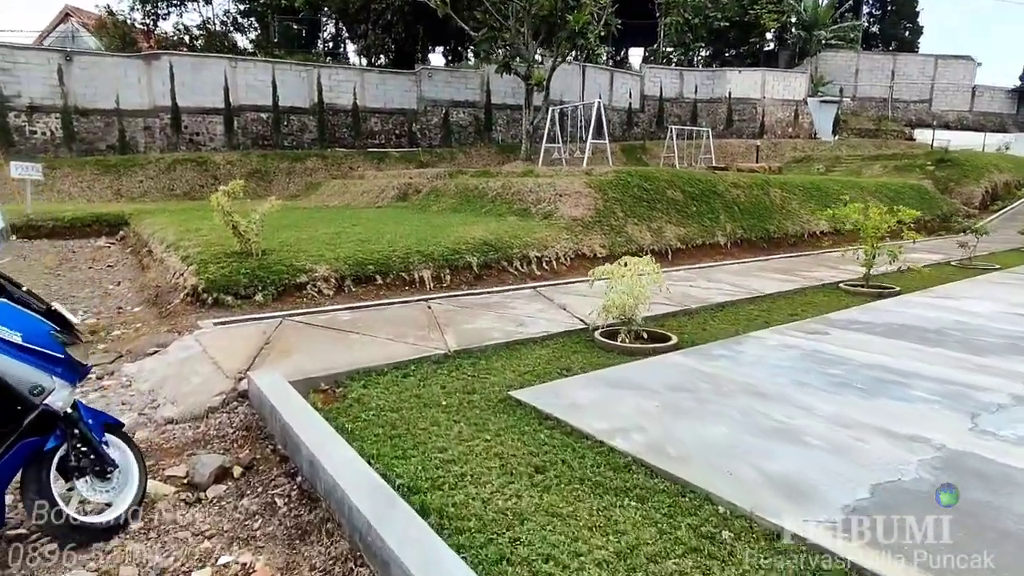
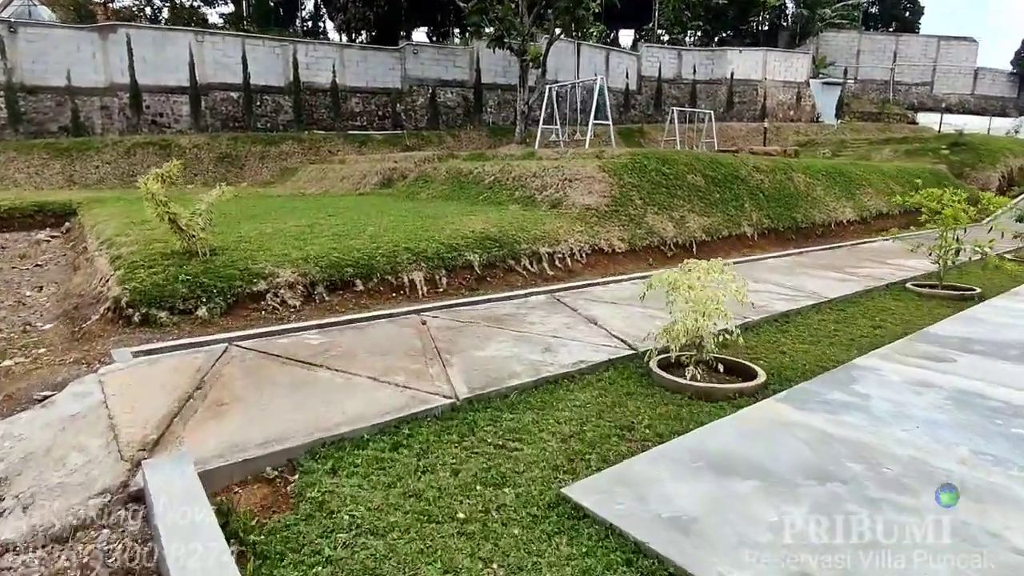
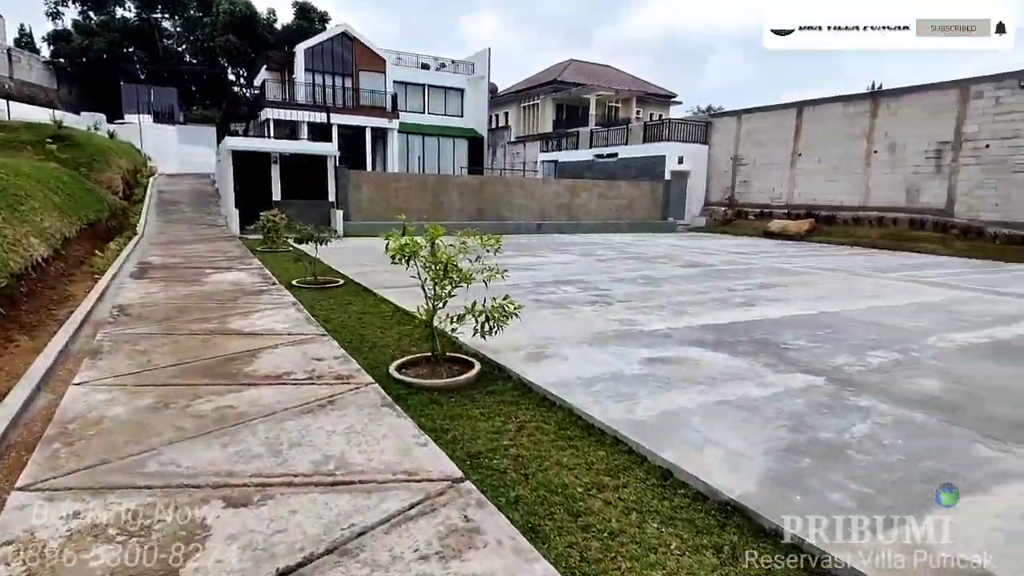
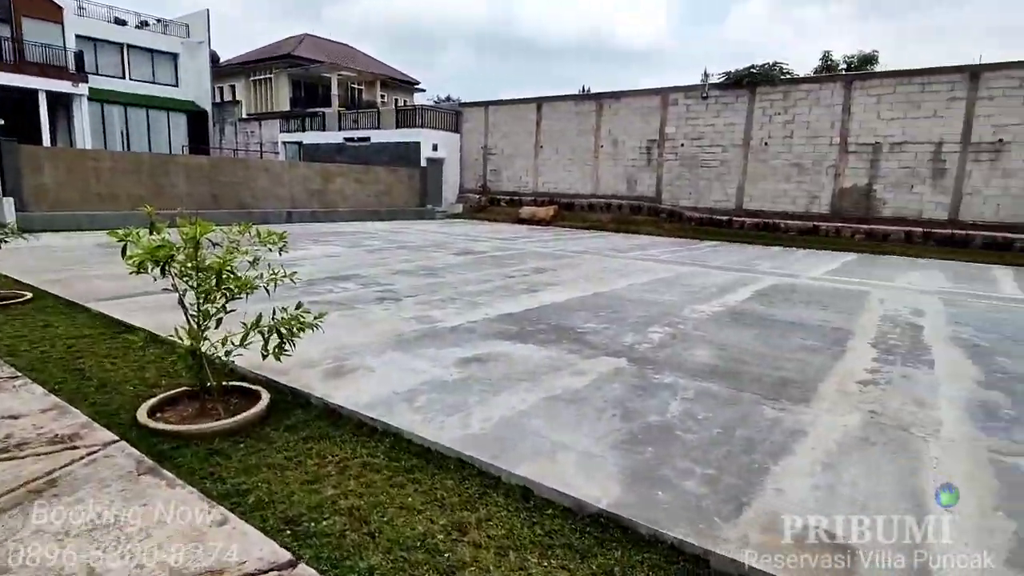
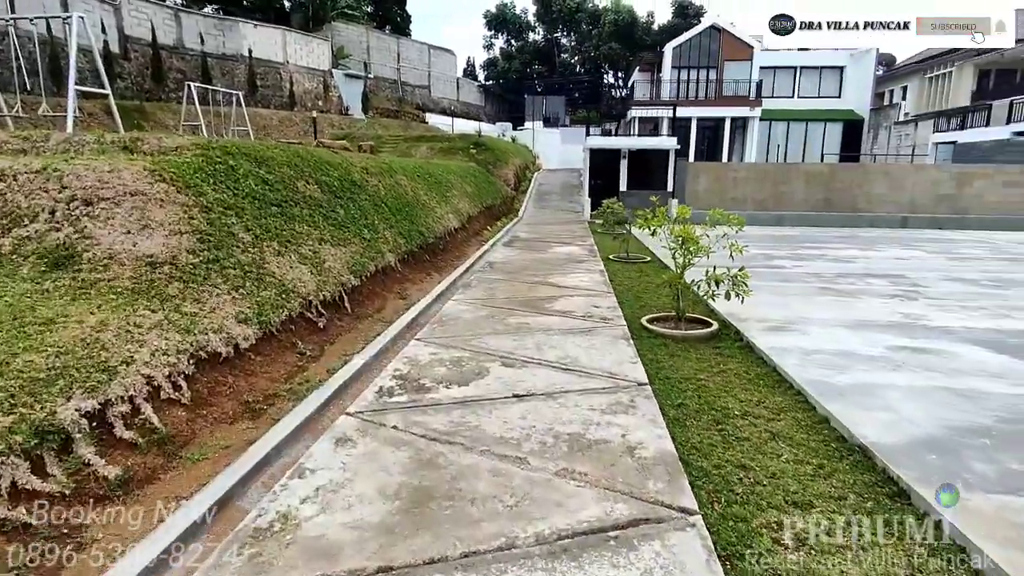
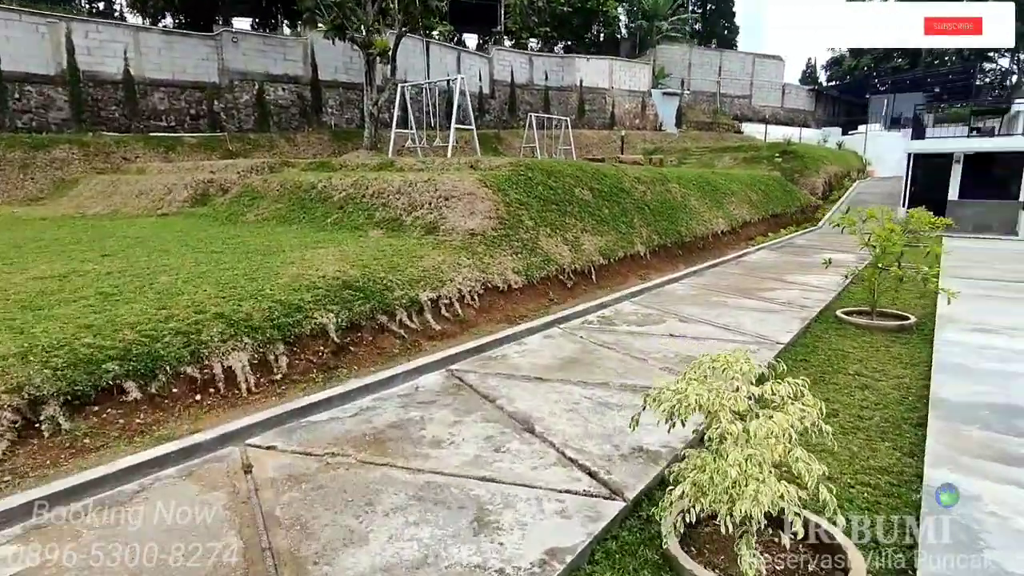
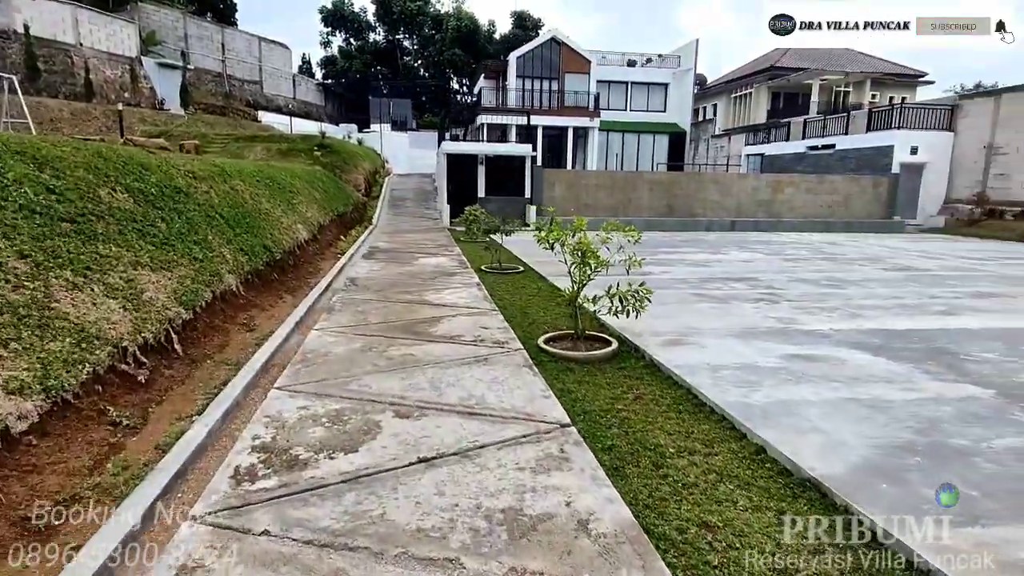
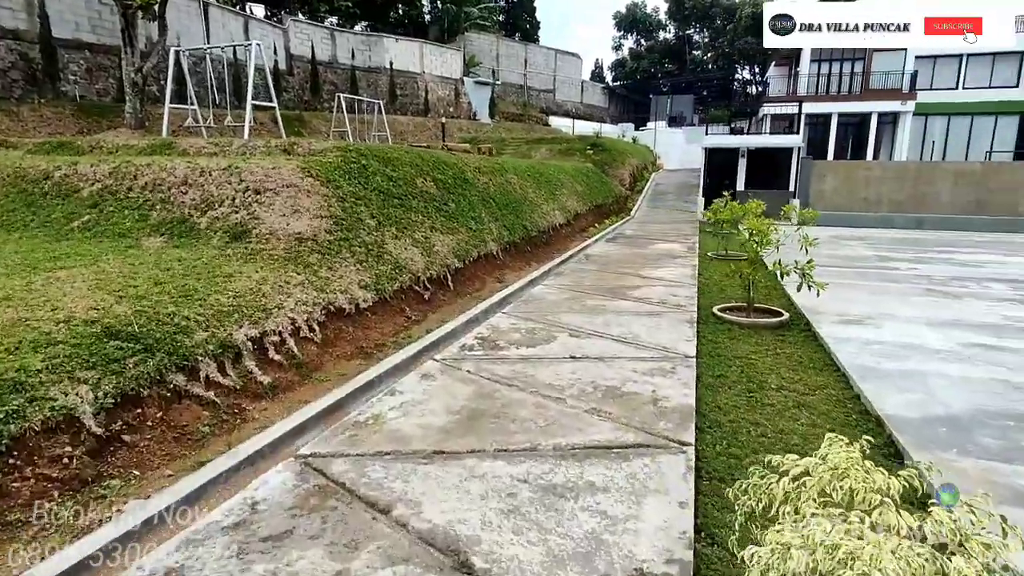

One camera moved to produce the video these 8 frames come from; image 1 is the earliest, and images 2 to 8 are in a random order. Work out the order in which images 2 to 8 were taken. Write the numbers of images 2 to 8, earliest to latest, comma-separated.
2, 6, 8, 5, 7, 3, 4
